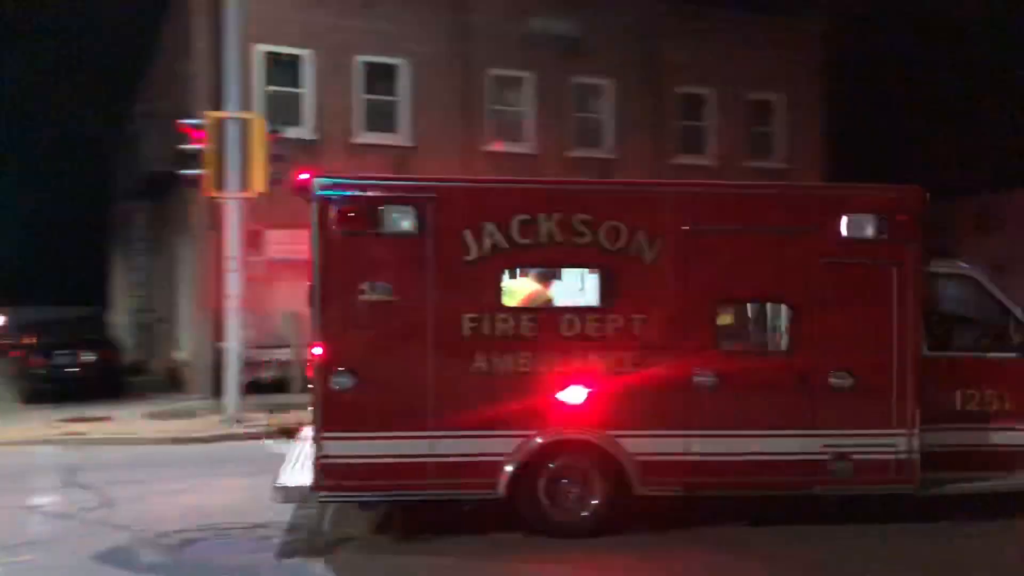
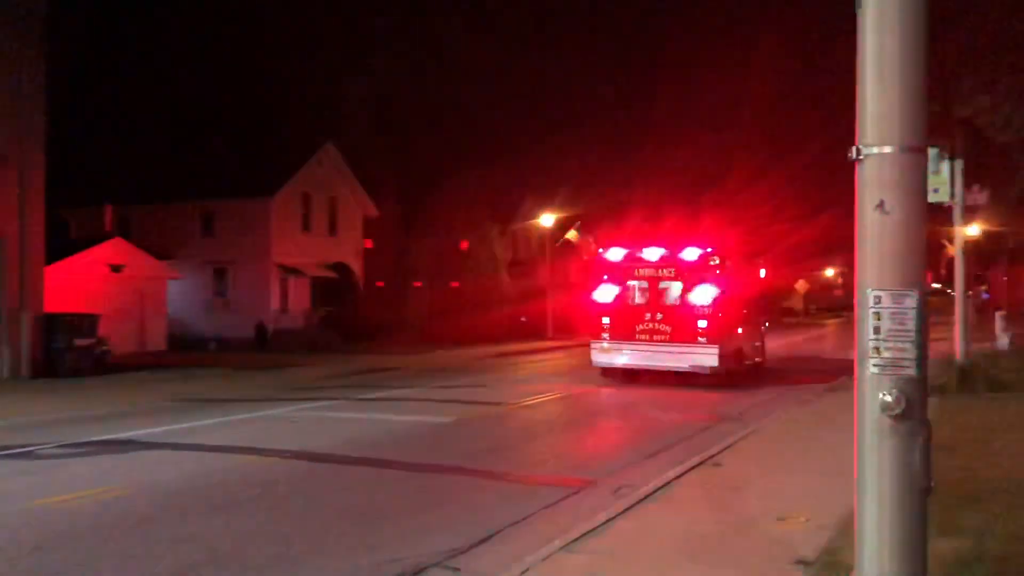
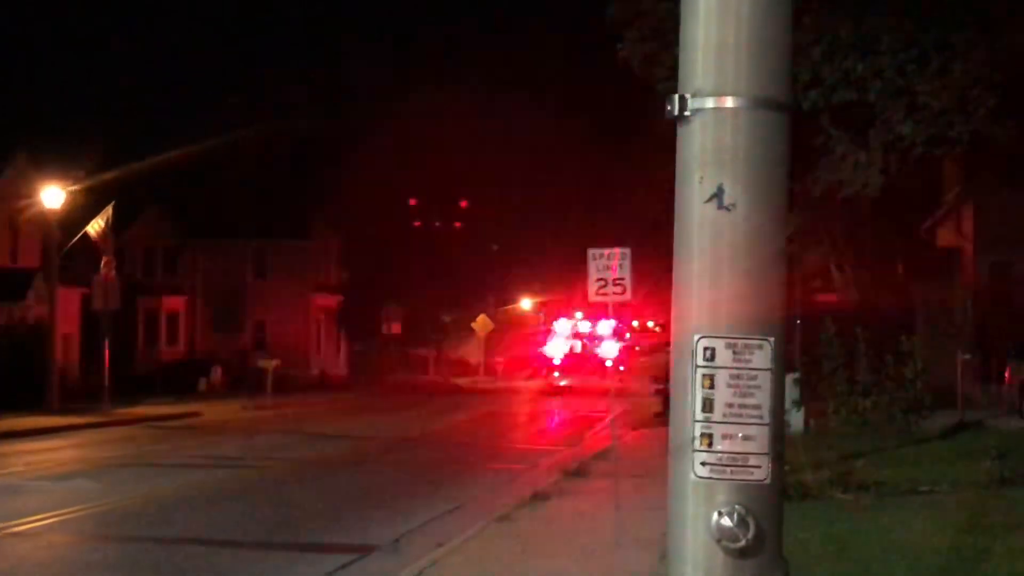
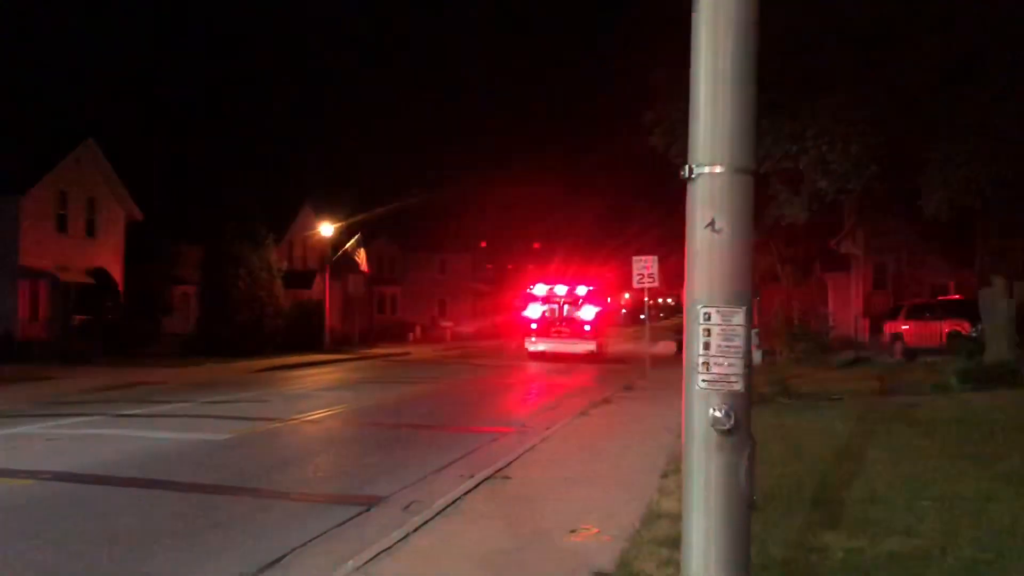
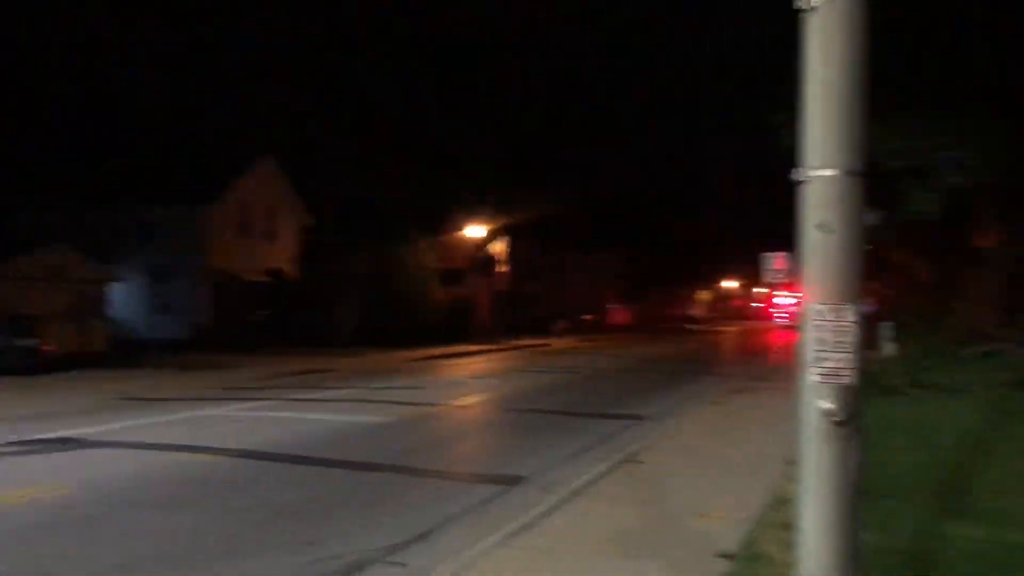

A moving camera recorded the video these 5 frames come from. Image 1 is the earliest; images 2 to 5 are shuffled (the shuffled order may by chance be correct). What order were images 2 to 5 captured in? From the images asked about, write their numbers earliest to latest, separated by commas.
2, 4, 3, 5
